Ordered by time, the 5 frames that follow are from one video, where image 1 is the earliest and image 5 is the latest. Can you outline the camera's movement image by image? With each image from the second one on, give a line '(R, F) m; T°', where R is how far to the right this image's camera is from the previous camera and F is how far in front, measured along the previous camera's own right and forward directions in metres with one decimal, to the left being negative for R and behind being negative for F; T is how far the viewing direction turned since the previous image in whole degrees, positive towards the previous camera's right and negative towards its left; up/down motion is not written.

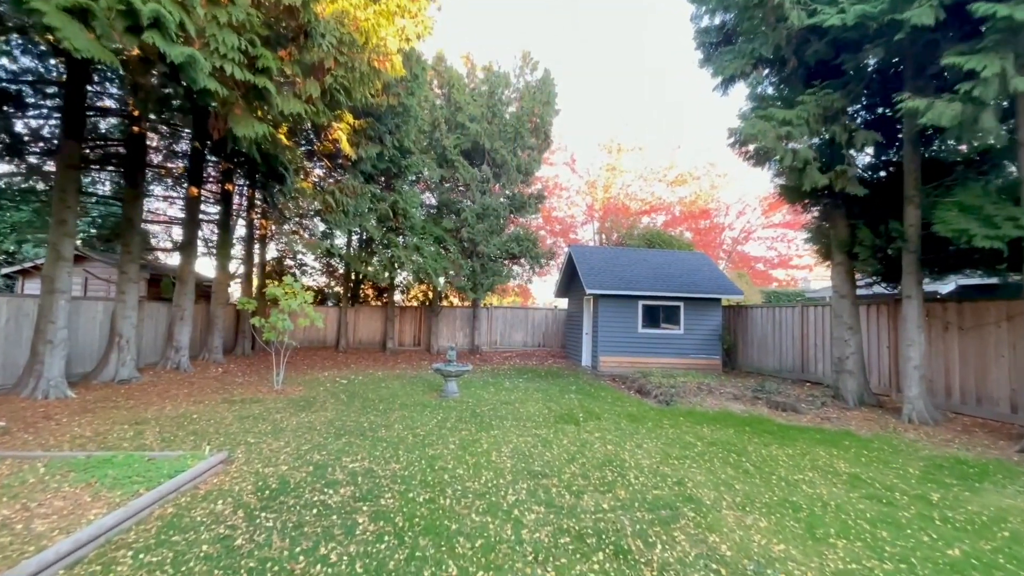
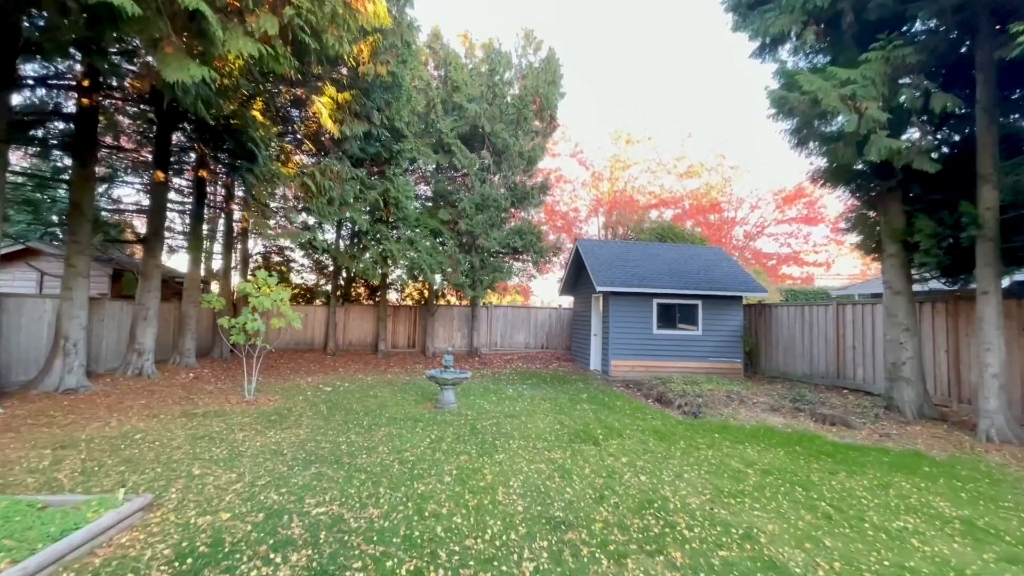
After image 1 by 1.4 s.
(-0.1, +1.1) m; 0°
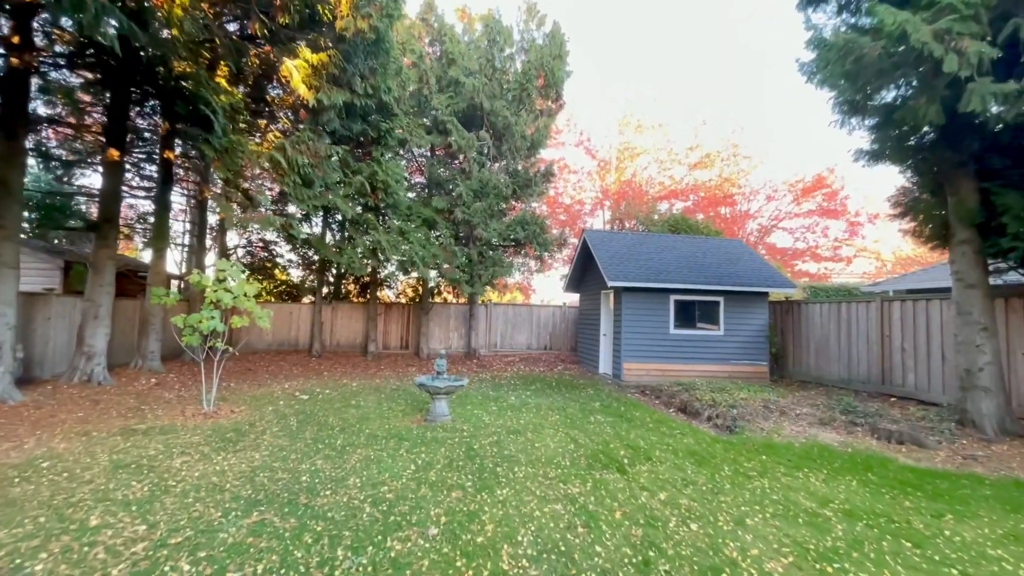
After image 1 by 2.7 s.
(-0.1, +1.2) m; 0°
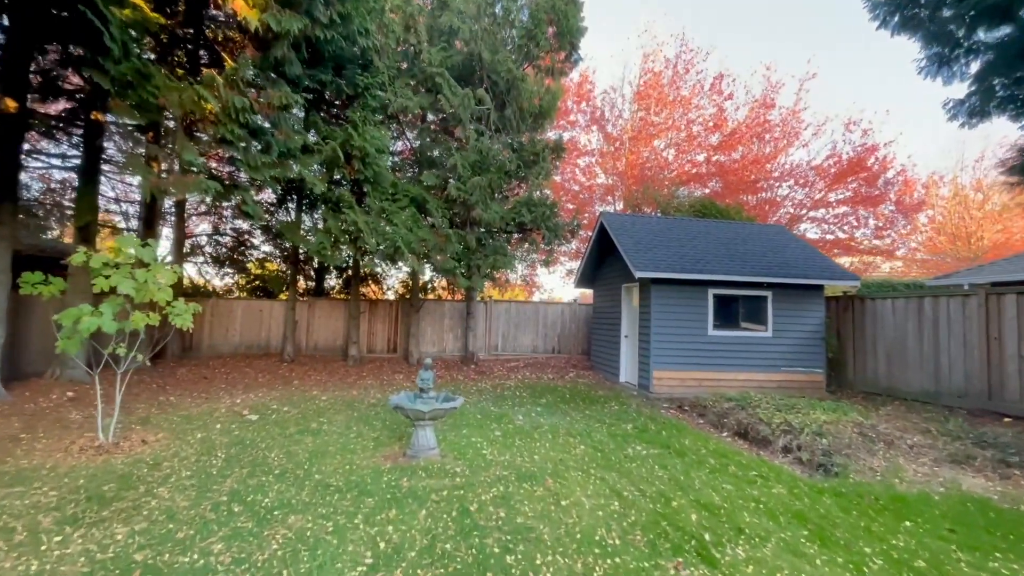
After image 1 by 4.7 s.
(-0.1, +1.9) m; 0°
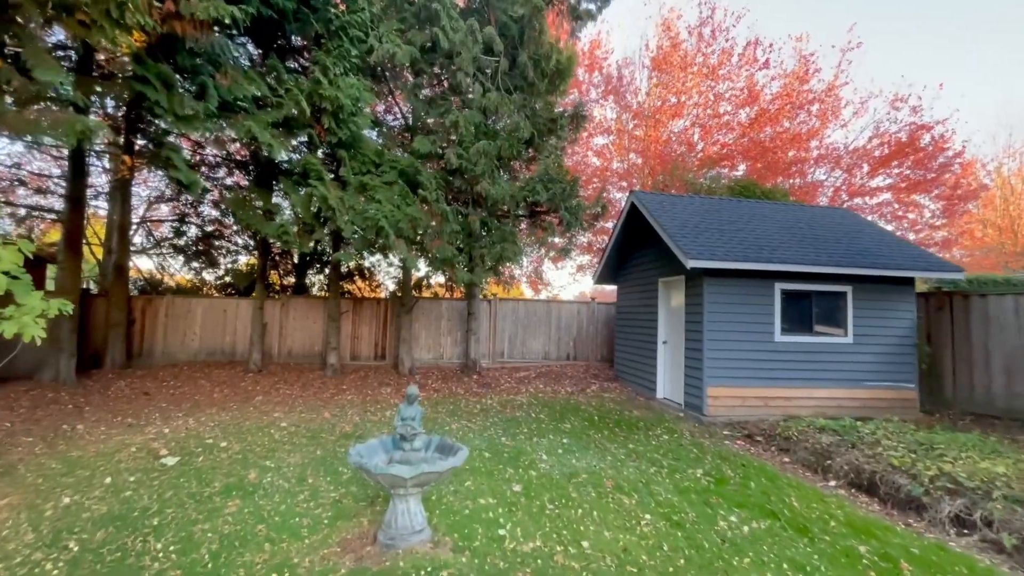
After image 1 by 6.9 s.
(-0.2, +1.9) m; 0°
